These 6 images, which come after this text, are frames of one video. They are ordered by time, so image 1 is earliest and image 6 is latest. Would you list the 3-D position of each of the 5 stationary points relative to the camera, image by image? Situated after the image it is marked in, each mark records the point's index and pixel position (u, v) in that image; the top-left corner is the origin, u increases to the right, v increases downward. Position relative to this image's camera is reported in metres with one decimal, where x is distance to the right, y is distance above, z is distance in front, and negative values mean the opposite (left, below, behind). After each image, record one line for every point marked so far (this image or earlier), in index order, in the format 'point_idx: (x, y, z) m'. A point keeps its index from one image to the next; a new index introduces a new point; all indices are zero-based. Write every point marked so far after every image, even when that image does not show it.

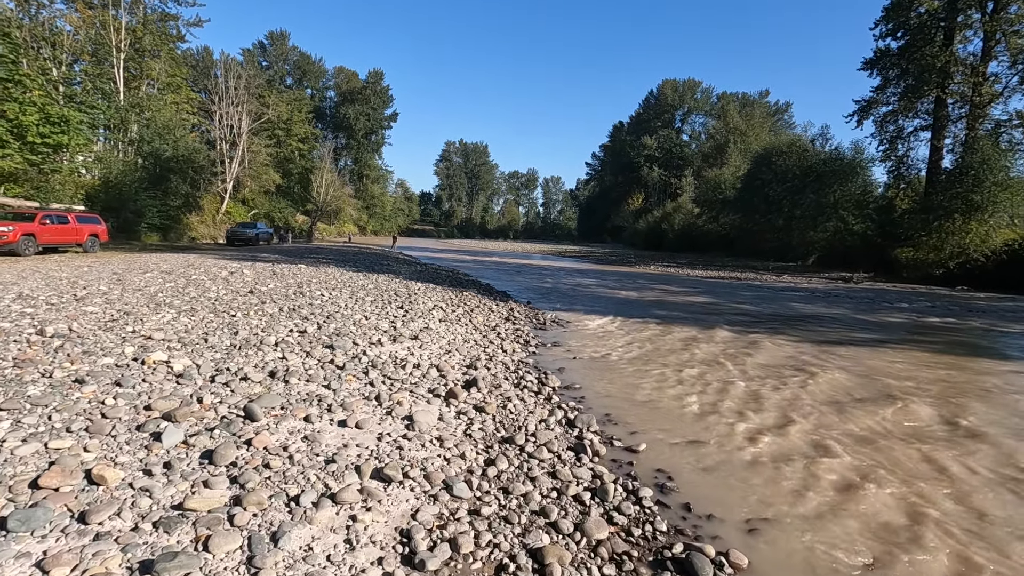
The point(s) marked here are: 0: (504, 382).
0: (-0.1, -1.2, +6.7) m
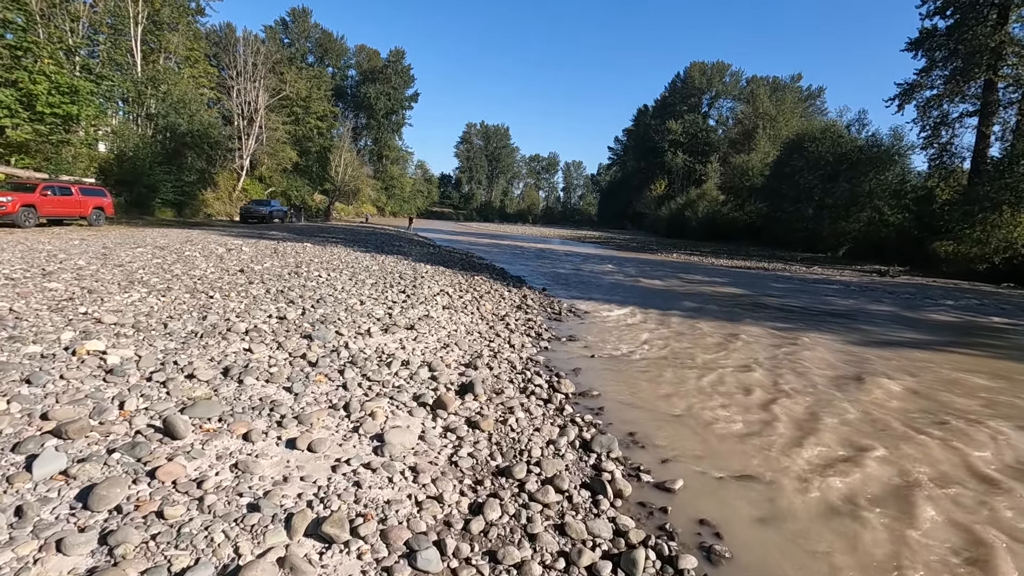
0: (-0.1, -1.0, +5.6) m
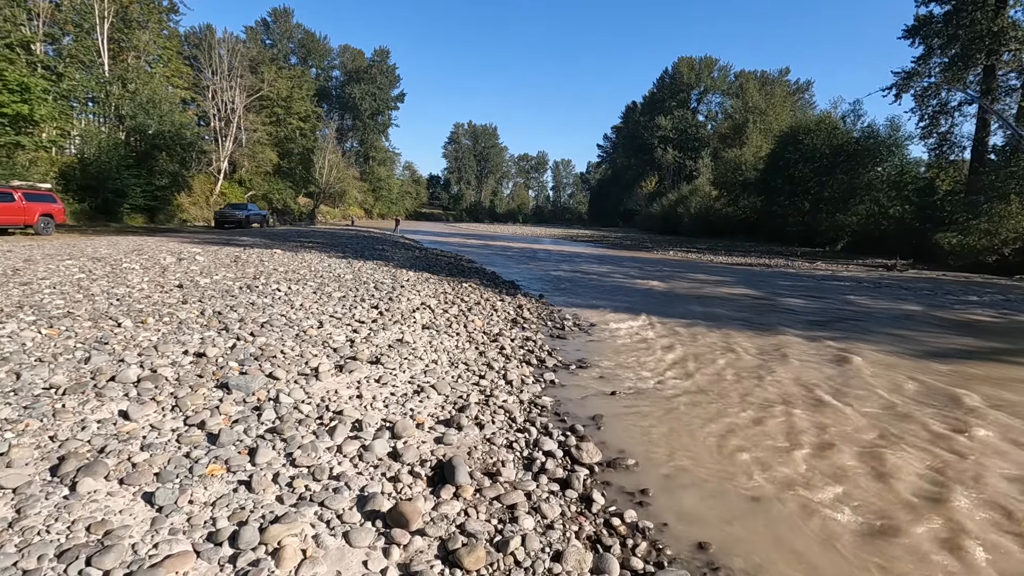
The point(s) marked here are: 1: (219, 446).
0: (-0.1, -1.2, +3.8) m
1: (-1.9, -1.0, +3.5) m
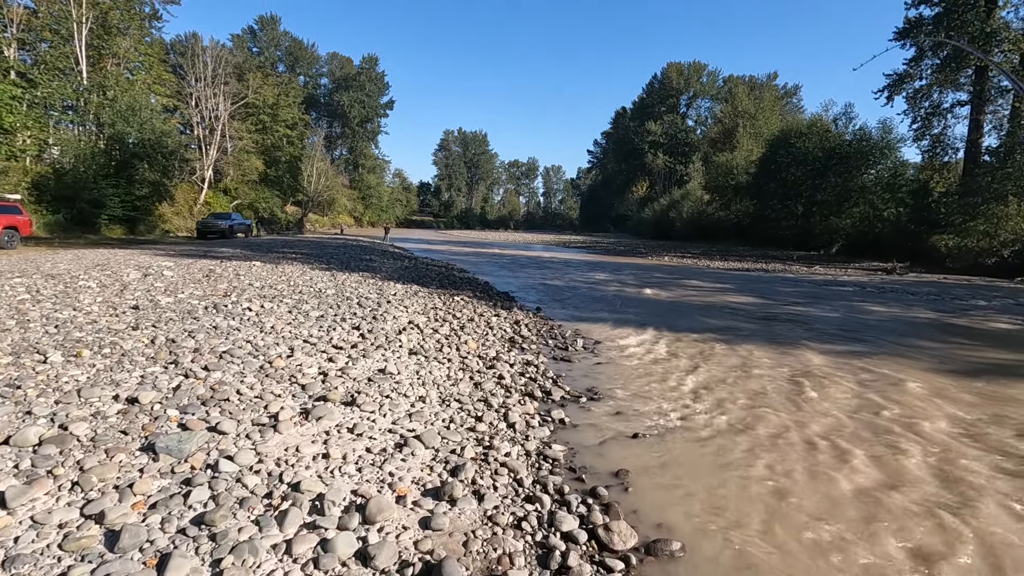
0: (0.0, -1.4, +2.9) m
1: (-1.8, -1.2, +2.5) m
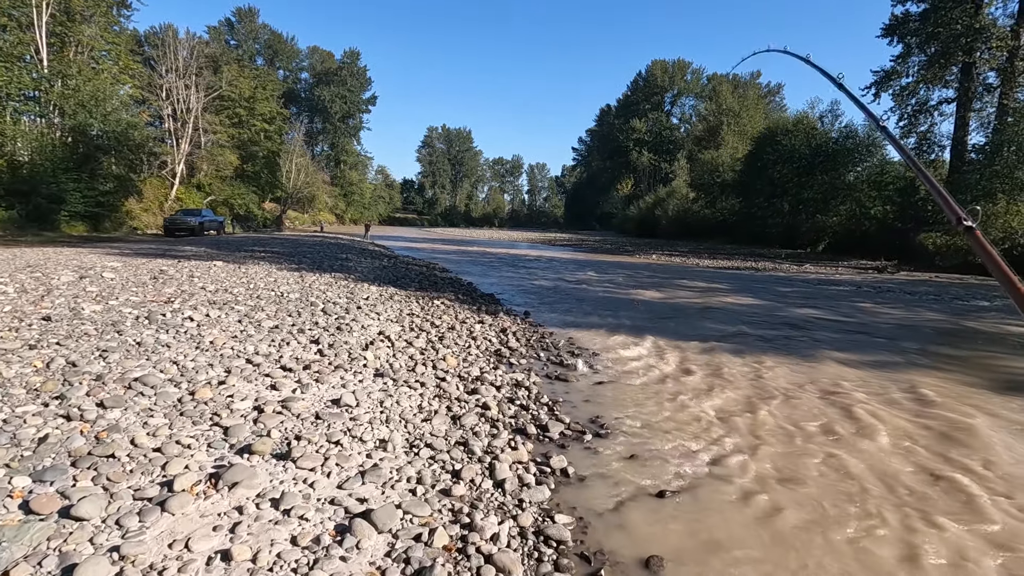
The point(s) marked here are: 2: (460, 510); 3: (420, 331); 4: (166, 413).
0: (0.0, -1.5, +1.7) m
1: (-1.9, -1.3, +1.3) m
2: (-0.3, -1.3, +3.3) m
3: (-1.4, -0.7, +8.4) m
4: (-2.8, -1.0, +4.2) m
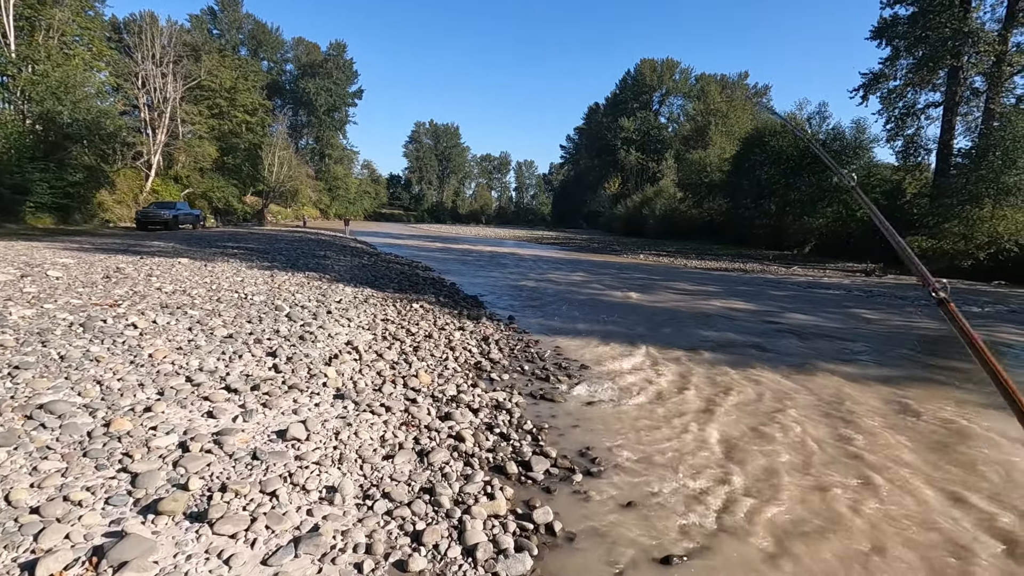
0: (-0.1, -1.7, +1.0) m
1: (-1.9, -1.5, +0.6) m
2: (-0.4, -1.4, +2.6) m
3: (-1.7, -0.7, +7.7) m
4: (-2.9, -1.1, +3.5) m
